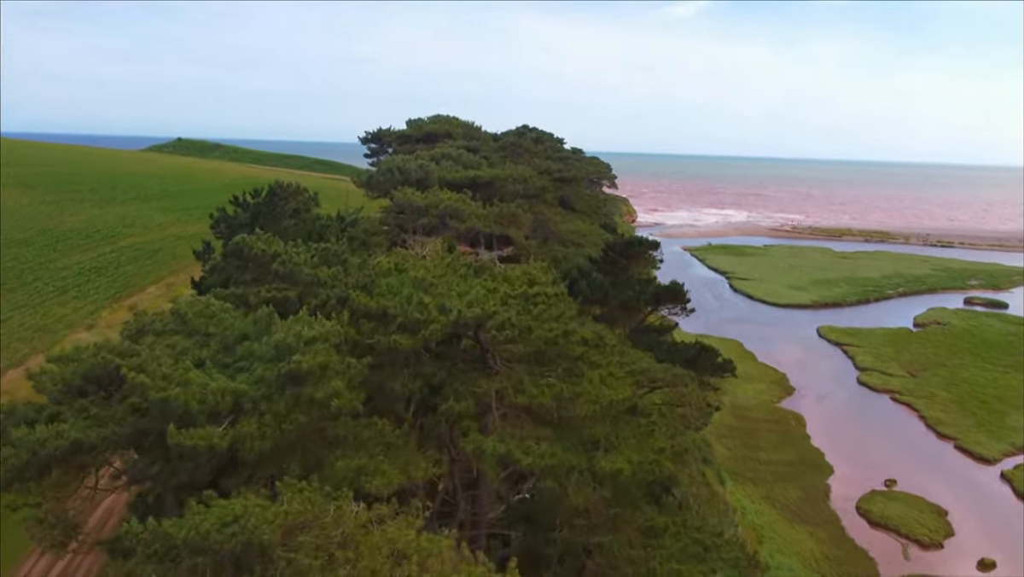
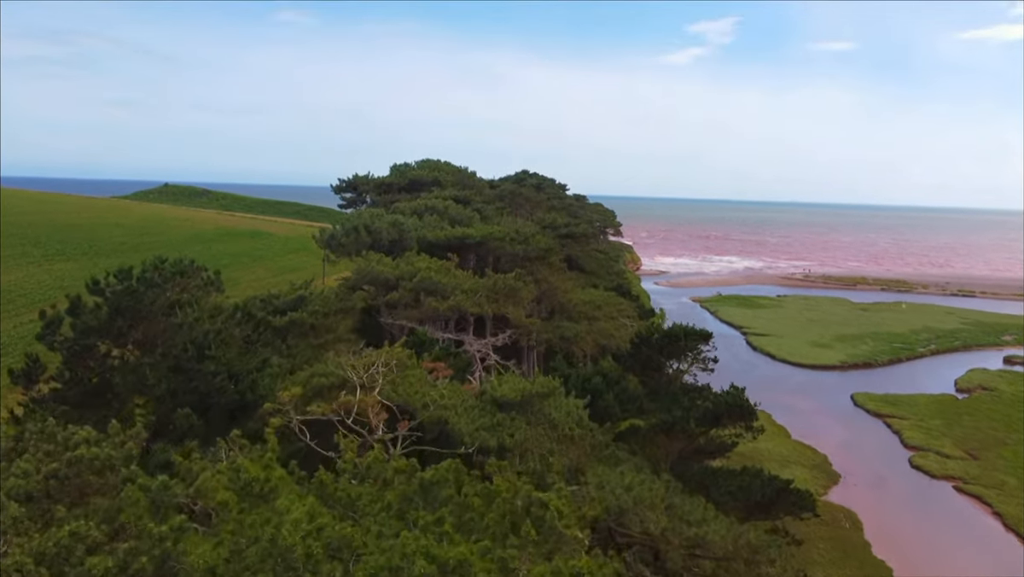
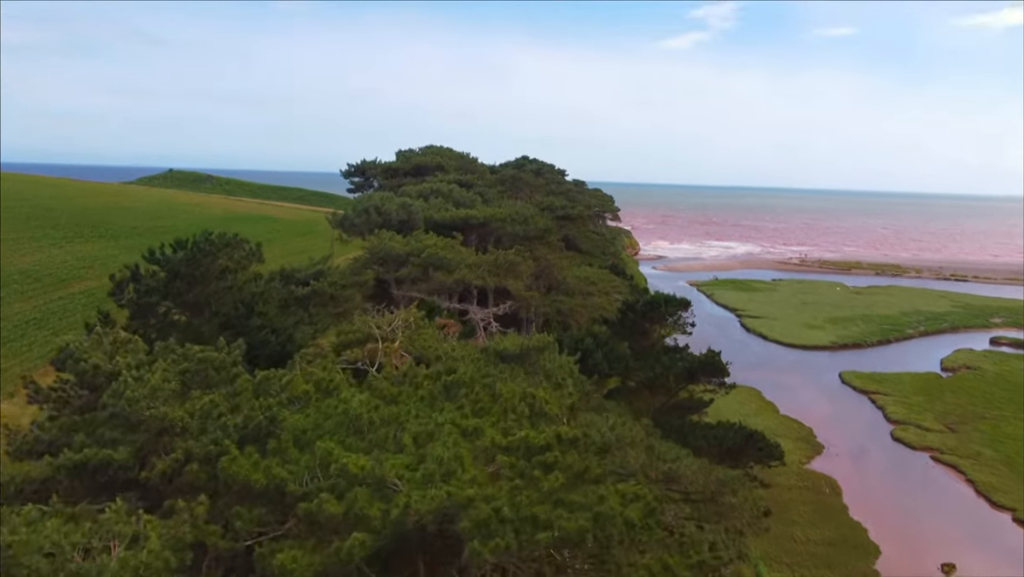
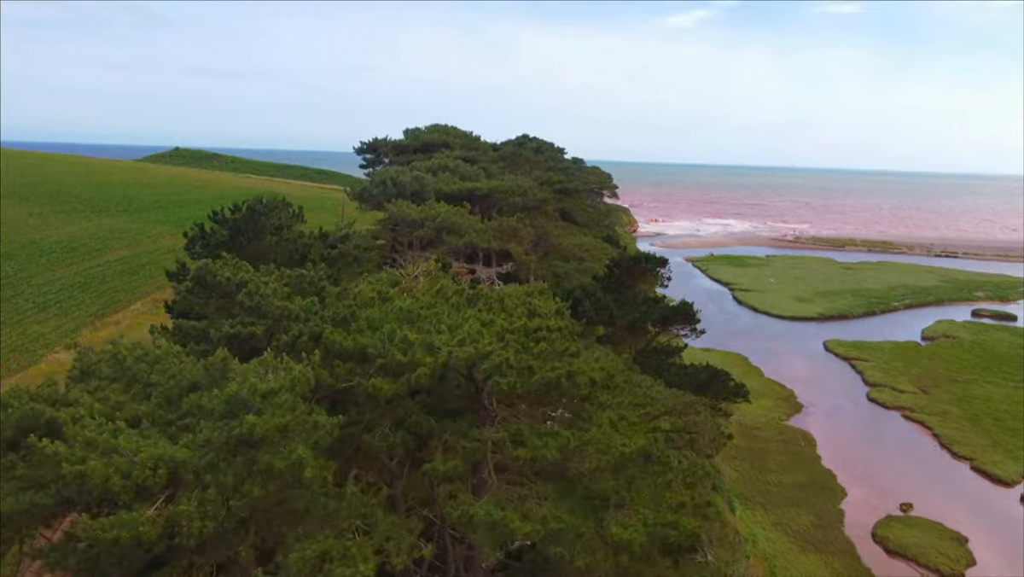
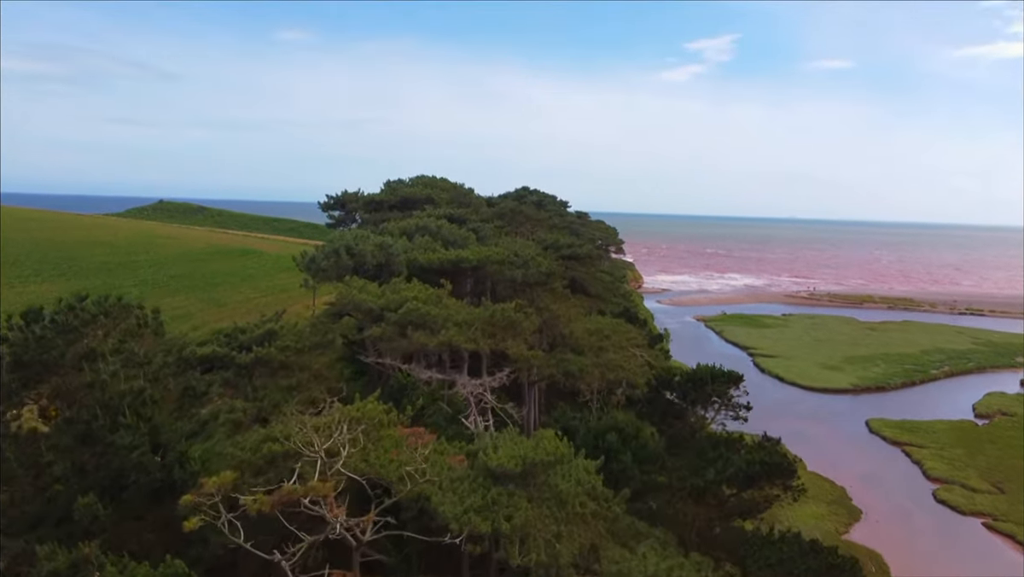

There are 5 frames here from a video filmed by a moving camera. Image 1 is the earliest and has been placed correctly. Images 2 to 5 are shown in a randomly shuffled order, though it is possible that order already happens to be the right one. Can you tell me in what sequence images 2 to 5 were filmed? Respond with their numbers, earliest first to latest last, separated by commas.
4, 3, 2, 5
